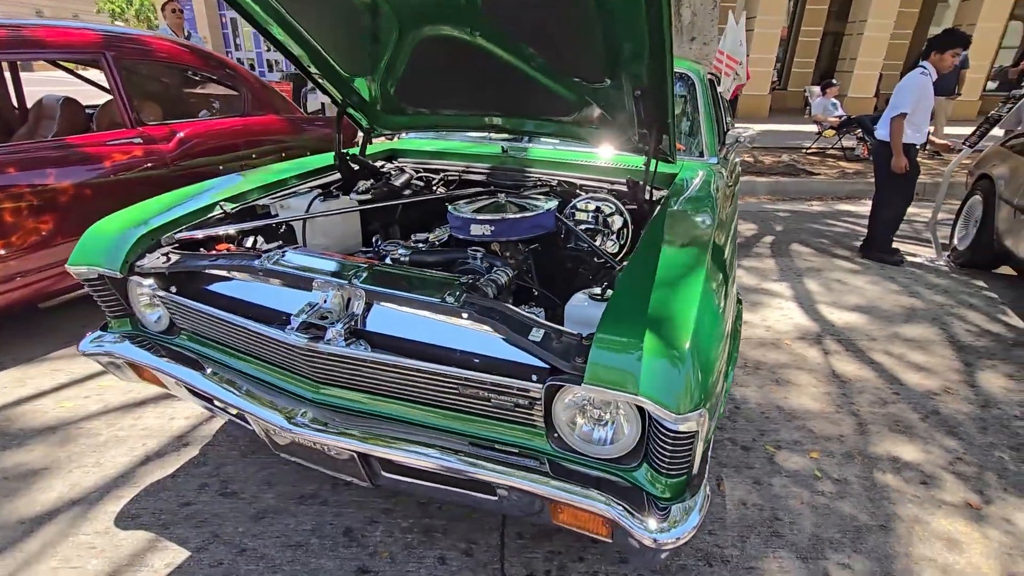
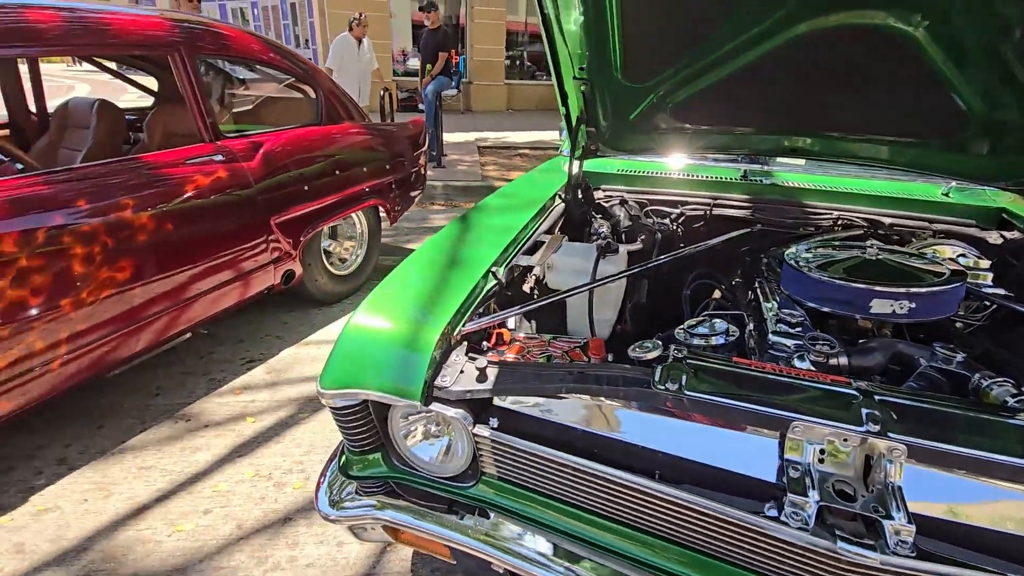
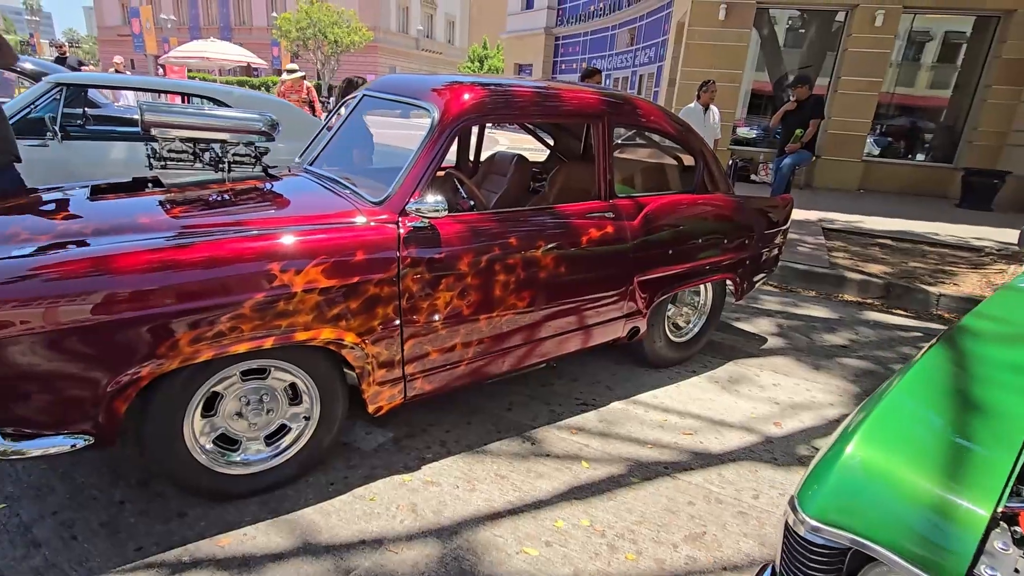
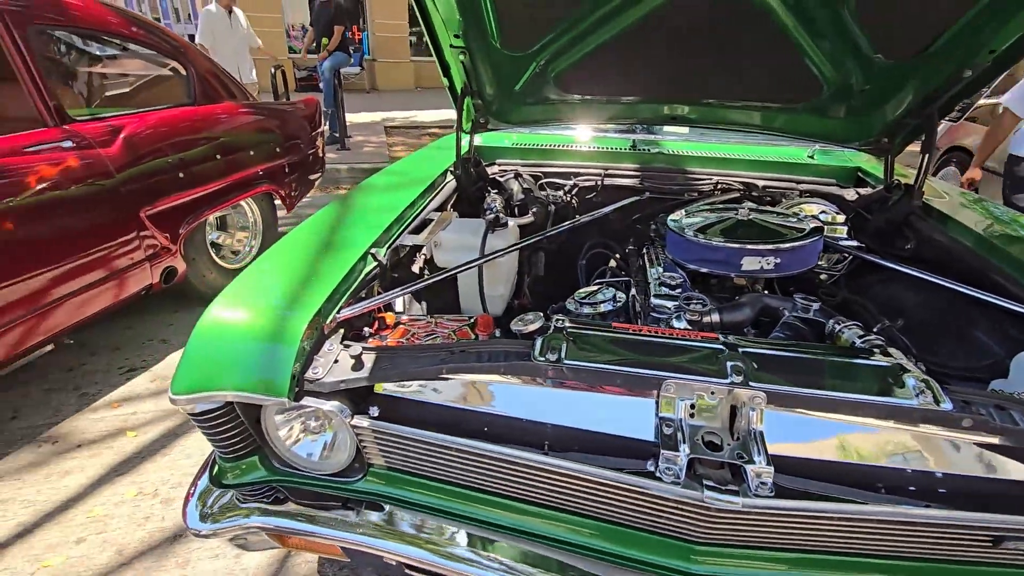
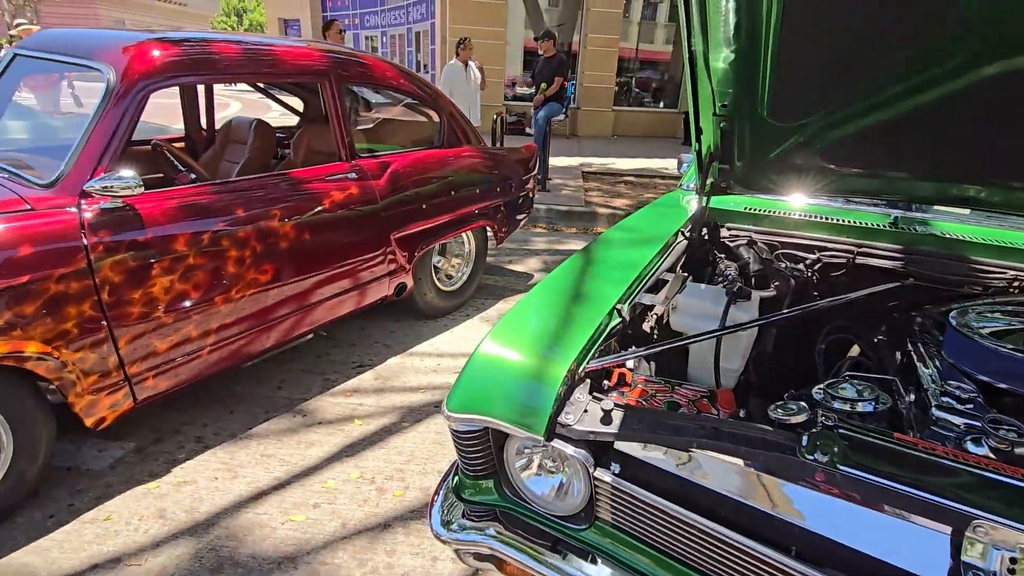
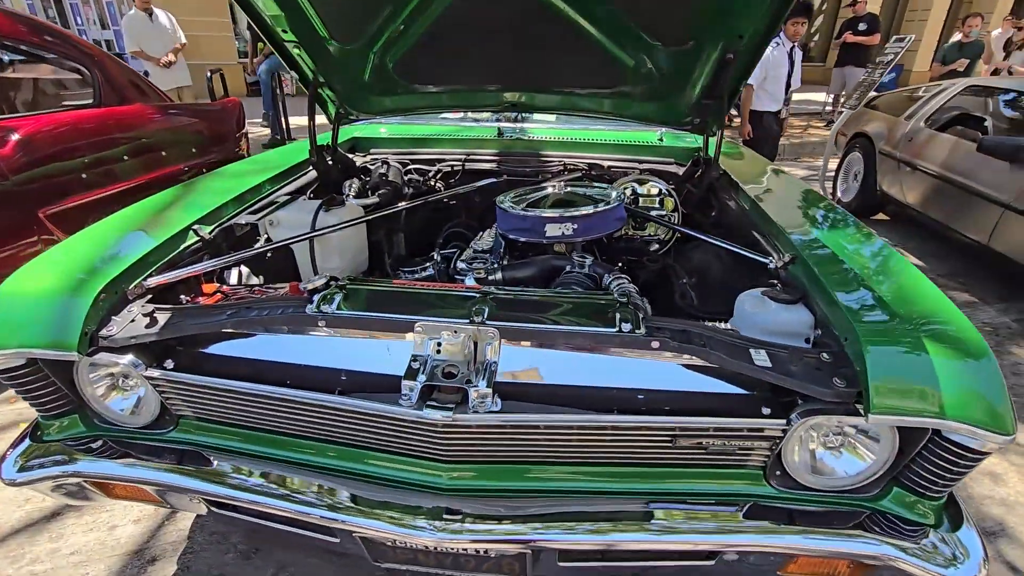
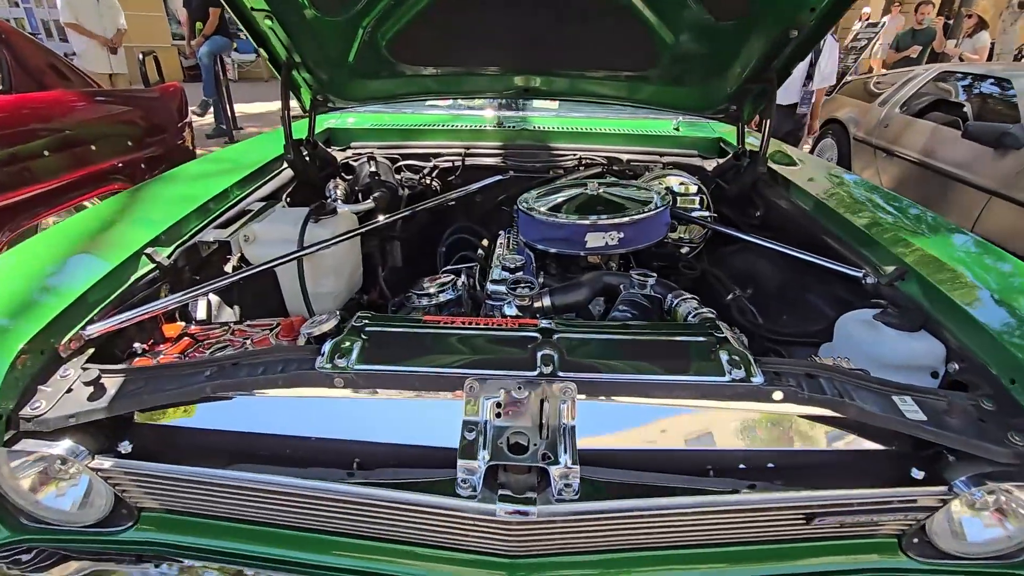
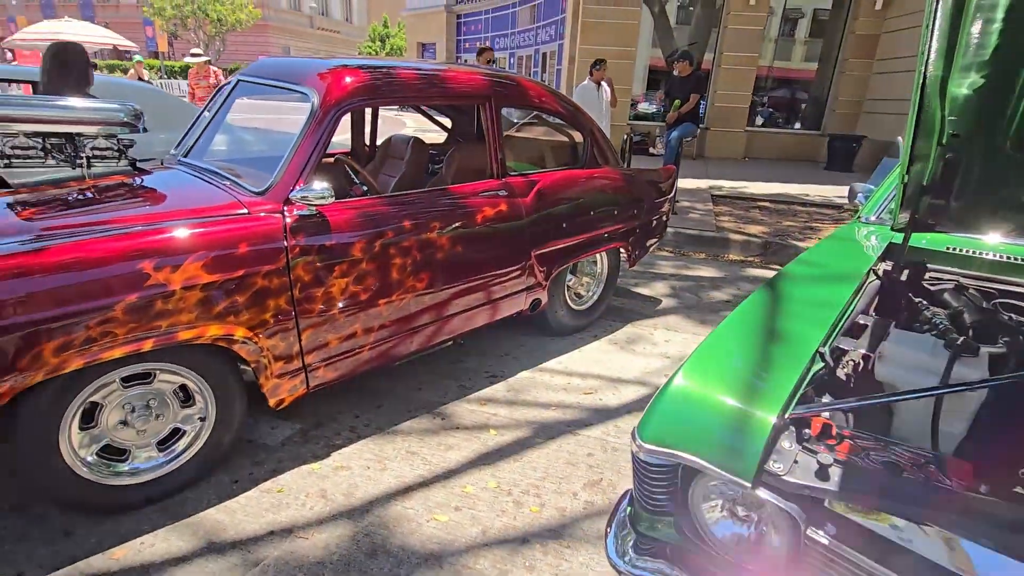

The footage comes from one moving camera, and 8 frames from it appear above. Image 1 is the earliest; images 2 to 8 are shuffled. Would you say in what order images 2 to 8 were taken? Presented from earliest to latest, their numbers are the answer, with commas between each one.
6, 7, 4, 2, 5, 8, 3
